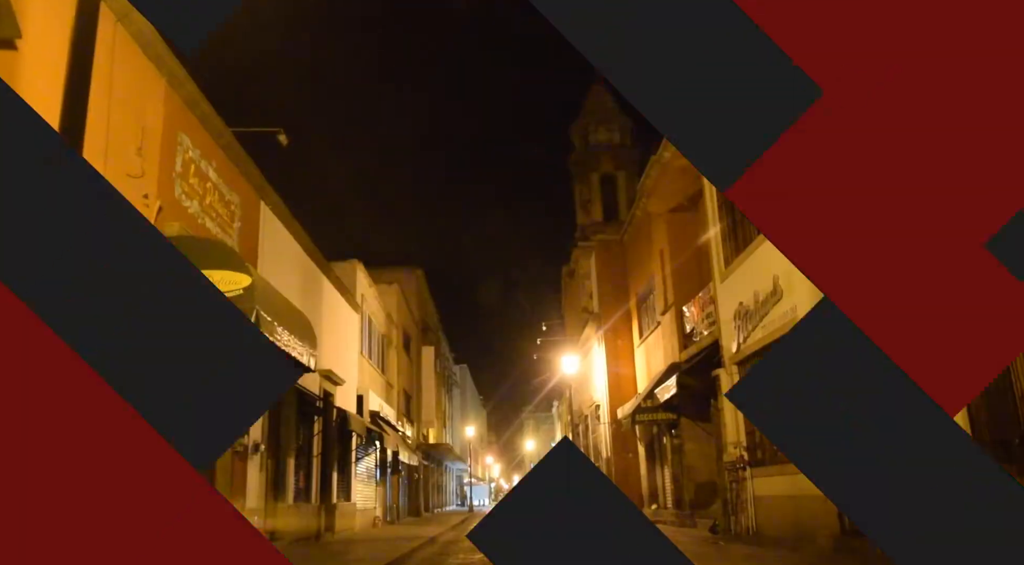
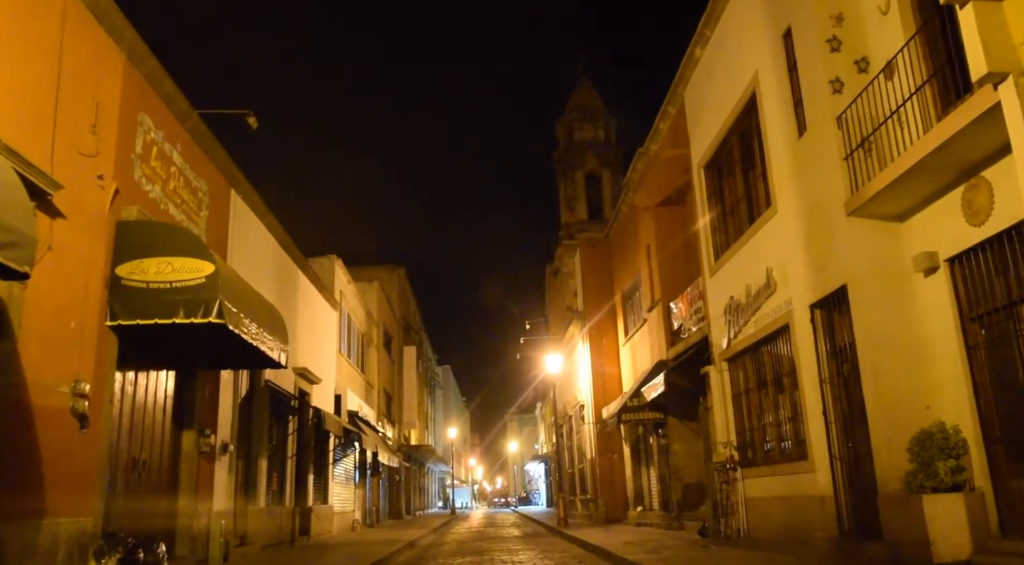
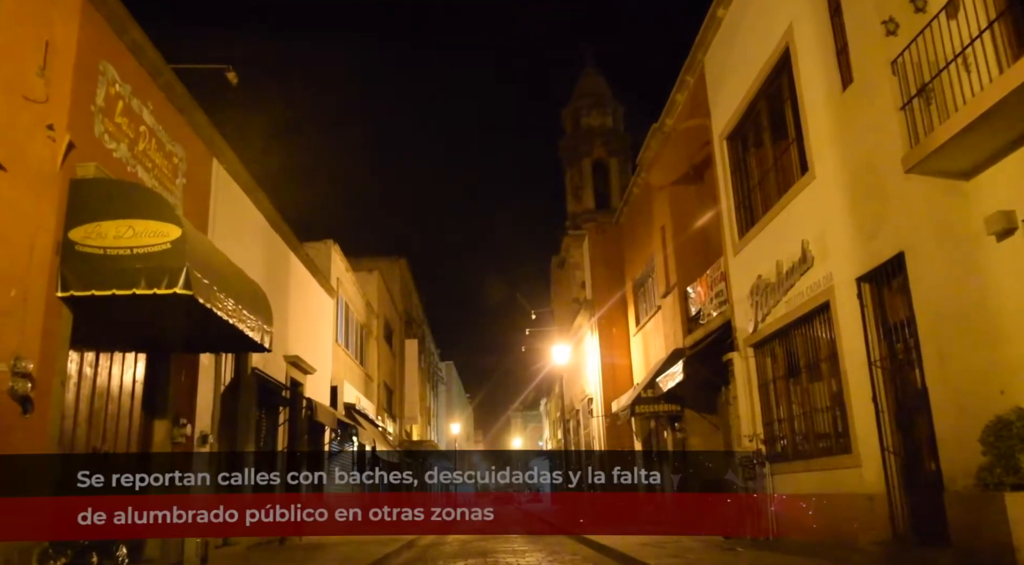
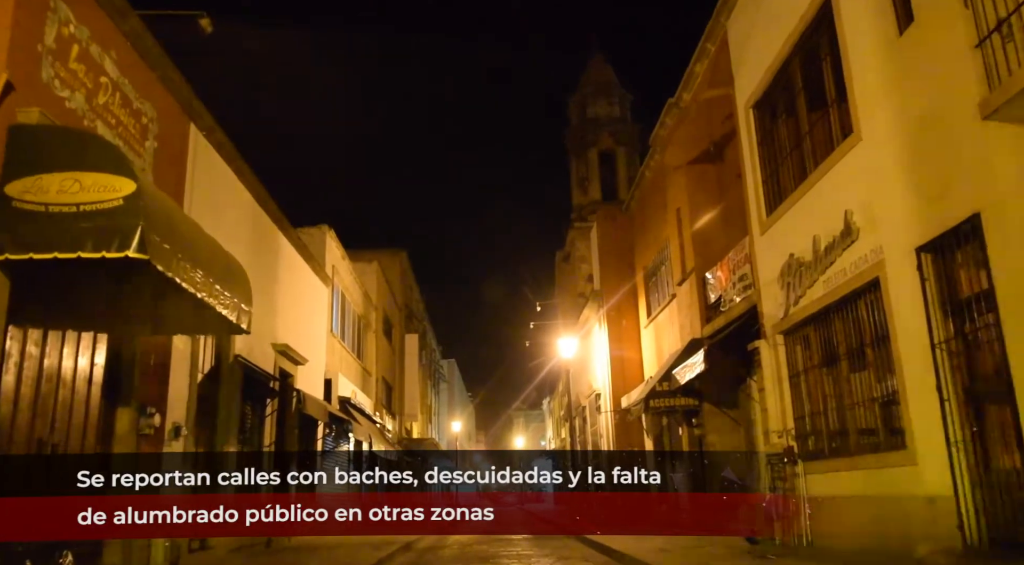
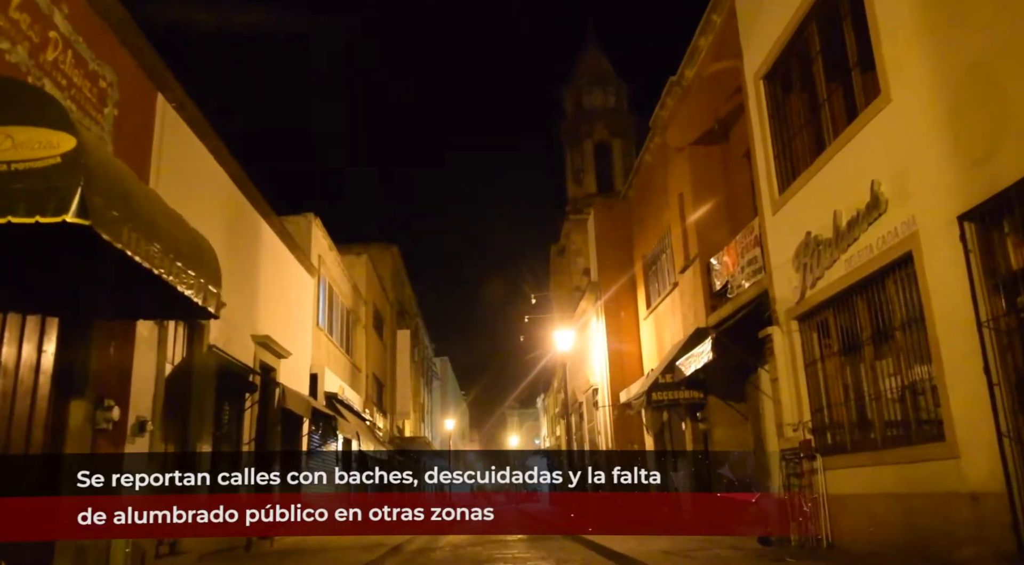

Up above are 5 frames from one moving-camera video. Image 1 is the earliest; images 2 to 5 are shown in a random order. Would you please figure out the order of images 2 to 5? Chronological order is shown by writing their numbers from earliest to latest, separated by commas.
2, 3, 4, 5
